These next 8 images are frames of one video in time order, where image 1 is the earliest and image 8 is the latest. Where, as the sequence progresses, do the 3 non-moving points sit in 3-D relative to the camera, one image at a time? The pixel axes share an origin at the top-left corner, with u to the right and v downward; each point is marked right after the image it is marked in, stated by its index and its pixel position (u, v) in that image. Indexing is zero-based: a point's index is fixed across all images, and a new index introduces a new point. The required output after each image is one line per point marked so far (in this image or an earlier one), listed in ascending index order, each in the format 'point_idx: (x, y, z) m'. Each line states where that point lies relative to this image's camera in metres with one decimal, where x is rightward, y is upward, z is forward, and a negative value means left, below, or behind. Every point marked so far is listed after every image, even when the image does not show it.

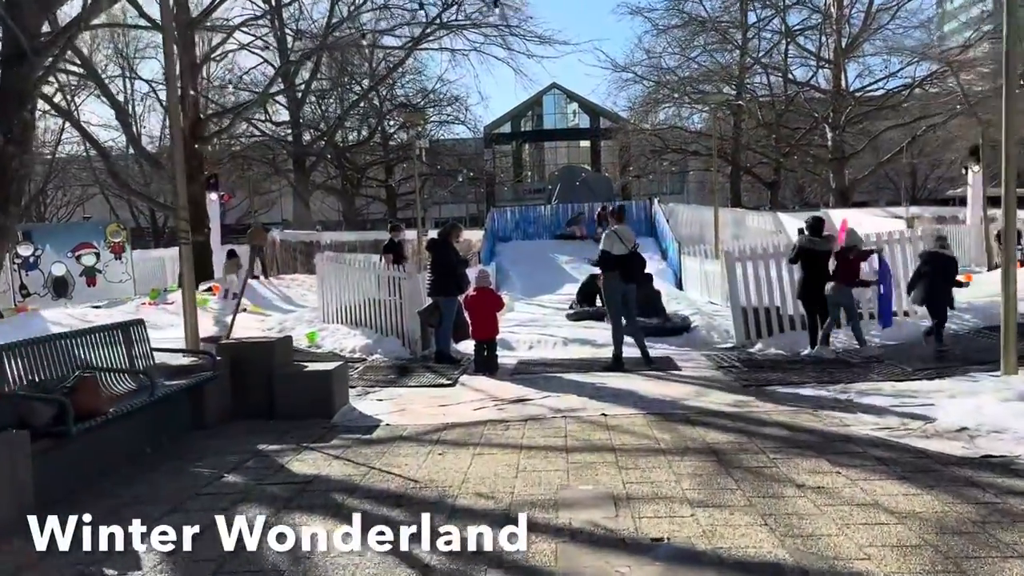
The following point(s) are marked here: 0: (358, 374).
0: (-1.8, -1.0, +9.8) m
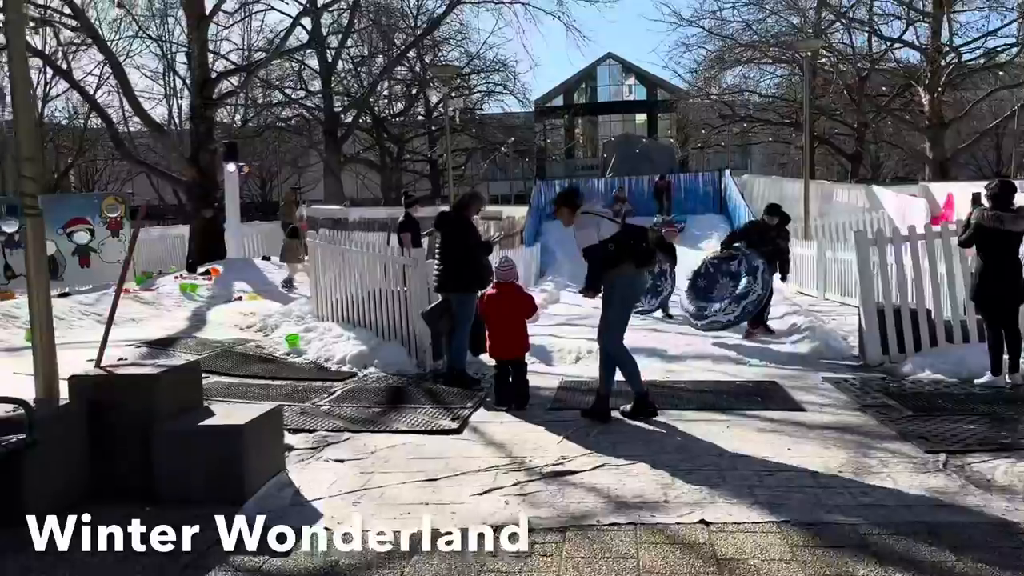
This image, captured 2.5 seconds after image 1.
0: (-1.5, -1.0, +6.9) m
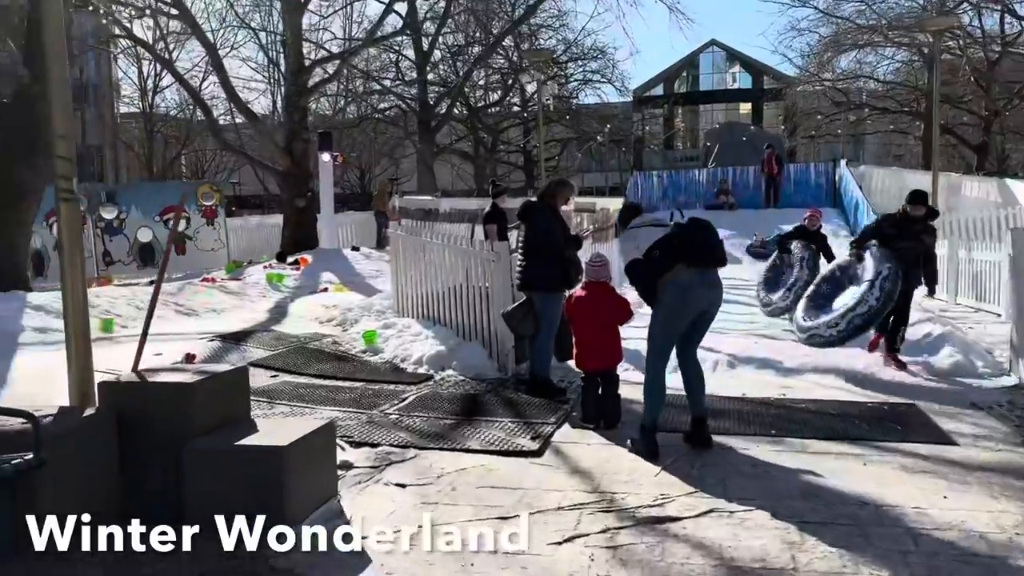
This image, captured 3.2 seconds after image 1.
0: (-0.8, -0.9, +6.2) m
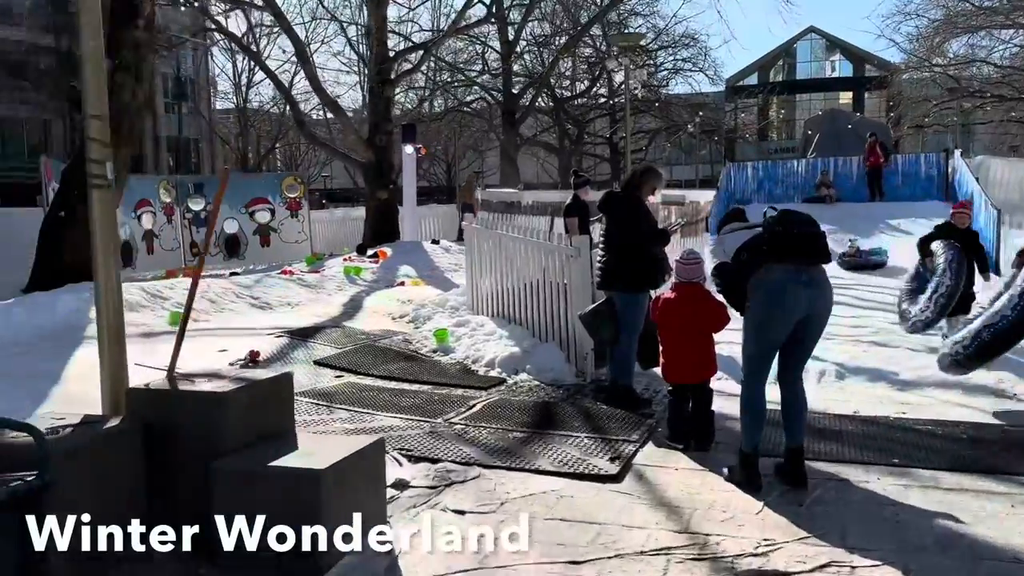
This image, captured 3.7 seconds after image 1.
0: (-0.3, -0.9, +5.7) m
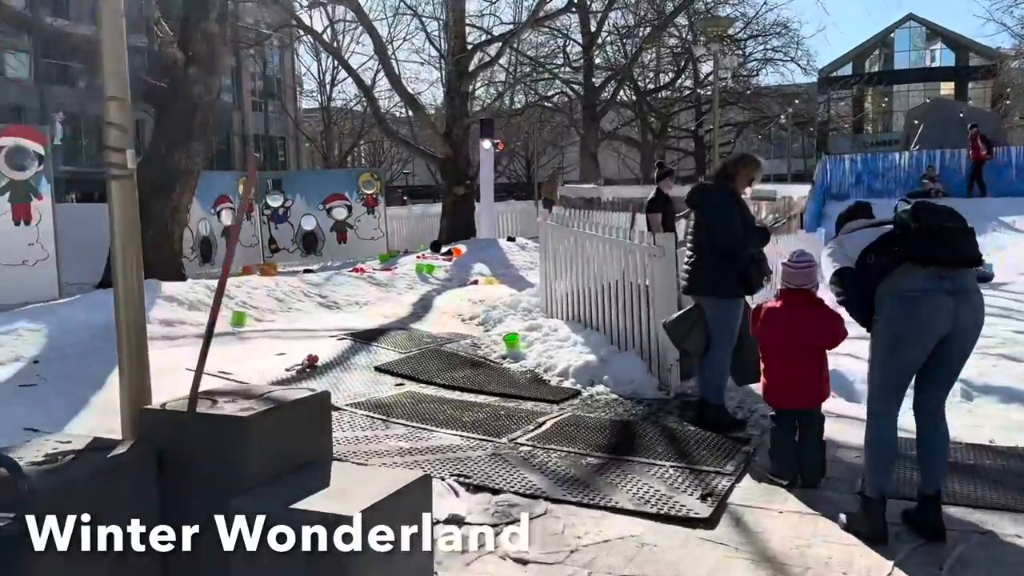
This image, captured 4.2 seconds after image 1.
0: (+0.1, -0.9, +5.1) m
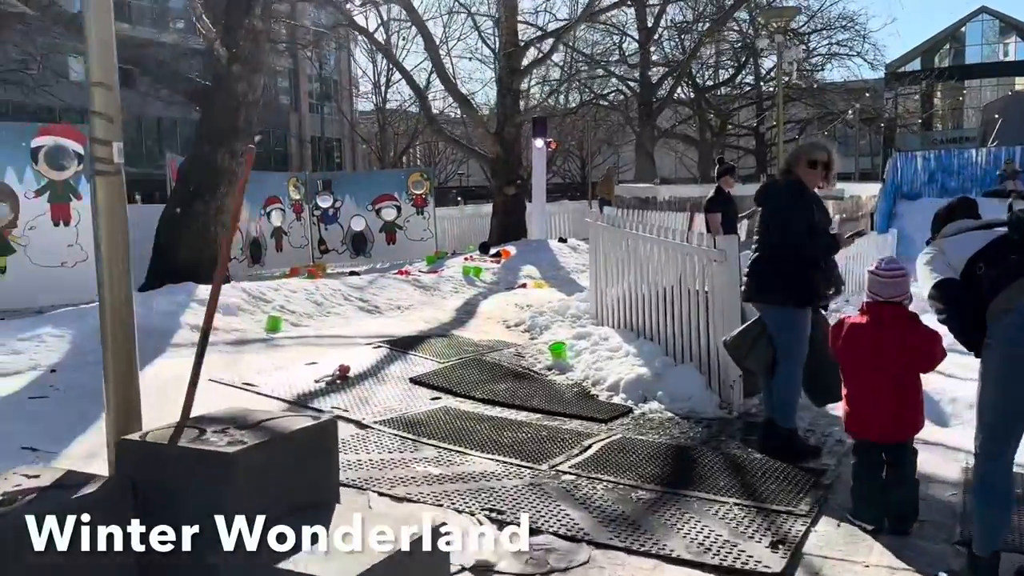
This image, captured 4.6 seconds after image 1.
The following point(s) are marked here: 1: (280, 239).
0: (+0.4, -1.0, +4.5) m
1: (-4.9, +1.0, +17.3) m
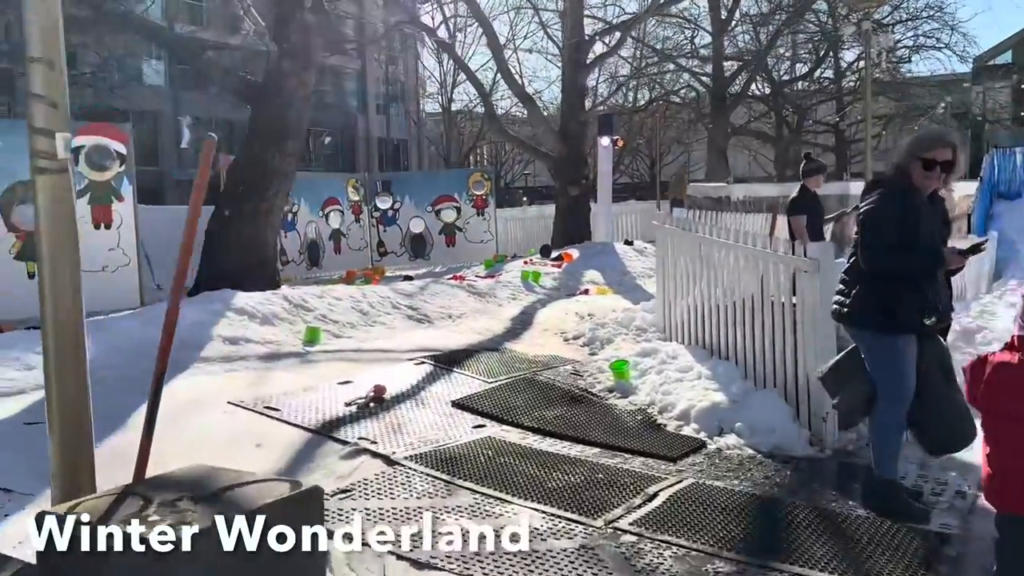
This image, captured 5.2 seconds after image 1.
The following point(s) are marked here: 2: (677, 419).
0: (+0.6, -1.1, +3.8) m
1: (-3.6, +1.0, +16.9) m
2: (+1.1, -0.9, +5.6) m
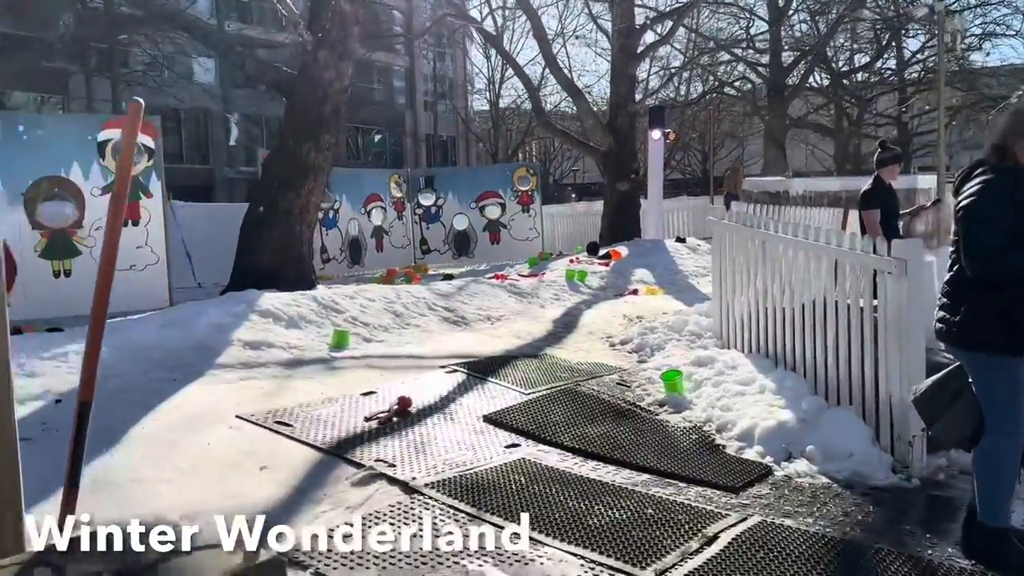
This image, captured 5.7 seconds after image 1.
0: (+0.7, -1.1, +3.2) m
1: (-2.7, +1.0, +16.5) m
2: (+1.3, -0.9, +4.9) m
